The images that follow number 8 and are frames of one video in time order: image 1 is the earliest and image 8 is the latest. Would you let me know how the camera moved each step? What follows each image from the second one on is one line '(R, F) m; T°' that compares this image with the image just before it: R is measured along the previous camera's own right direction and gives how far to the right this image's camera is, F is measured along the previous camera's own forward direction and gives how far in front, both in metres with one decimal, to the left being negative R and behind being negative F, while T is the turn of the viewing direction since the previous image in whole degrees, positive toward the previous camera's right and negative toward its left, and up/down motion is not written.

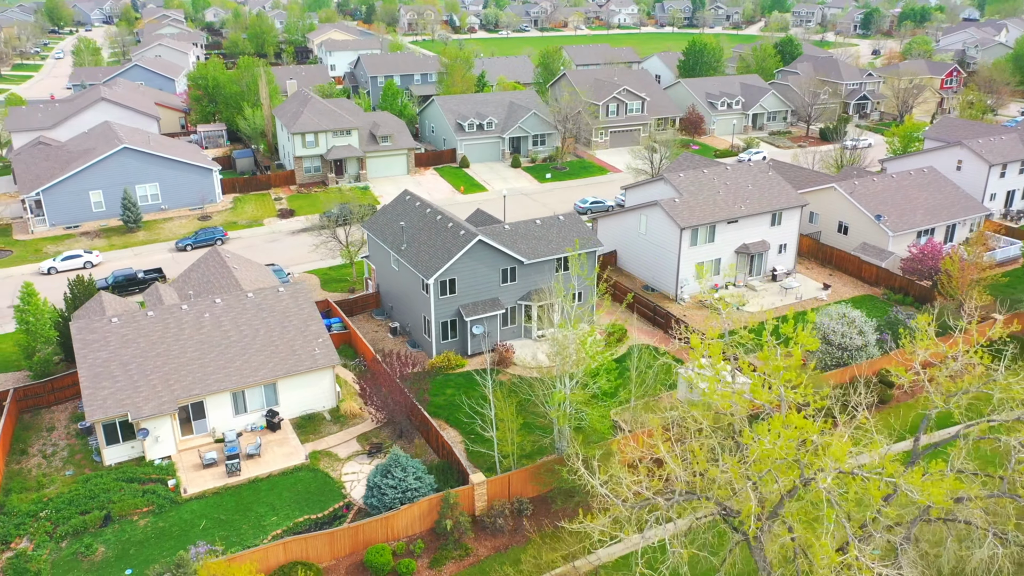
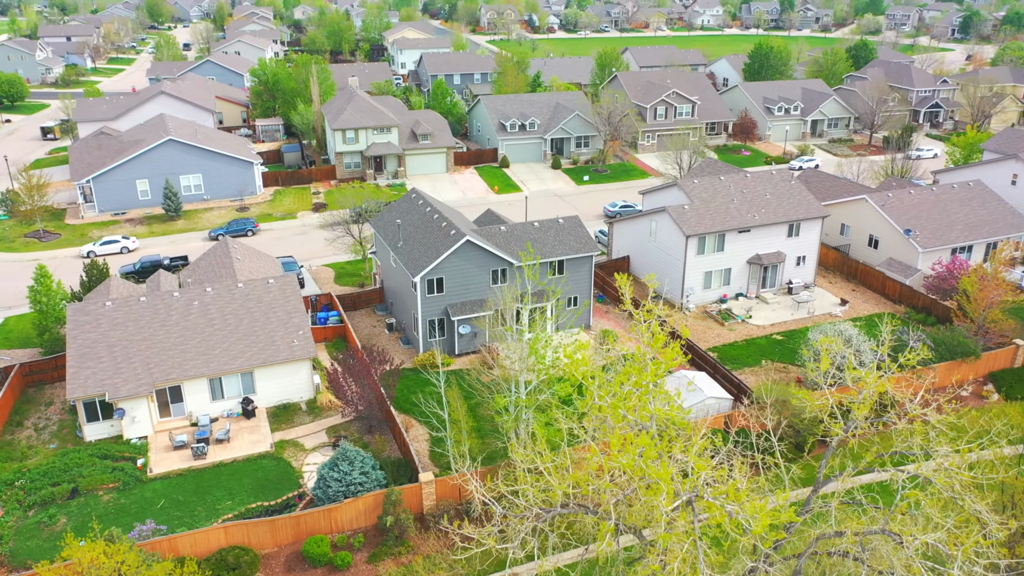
(+4.1, +0.3) m; -6°
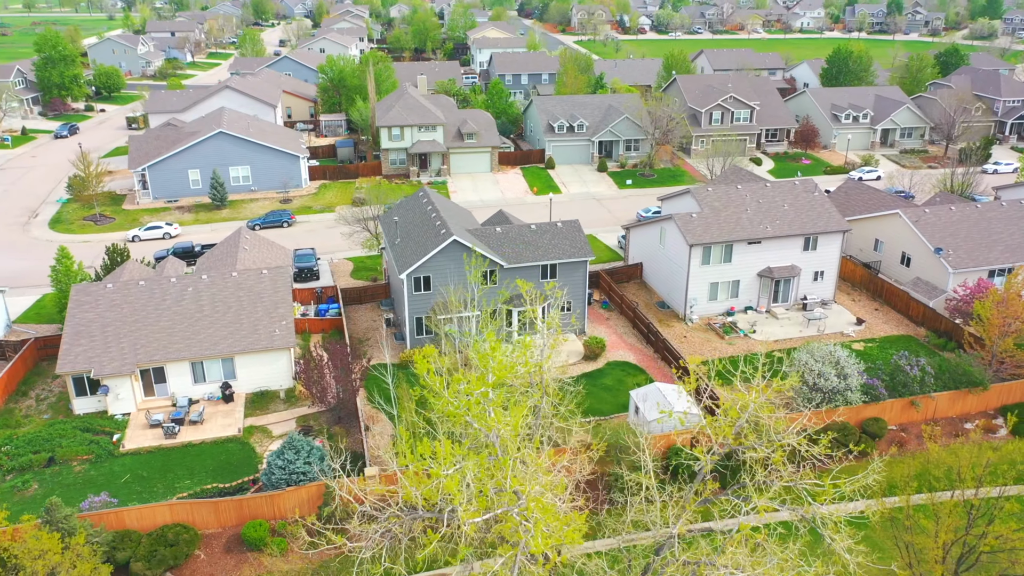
(+4.6, +0.3) m; -7°
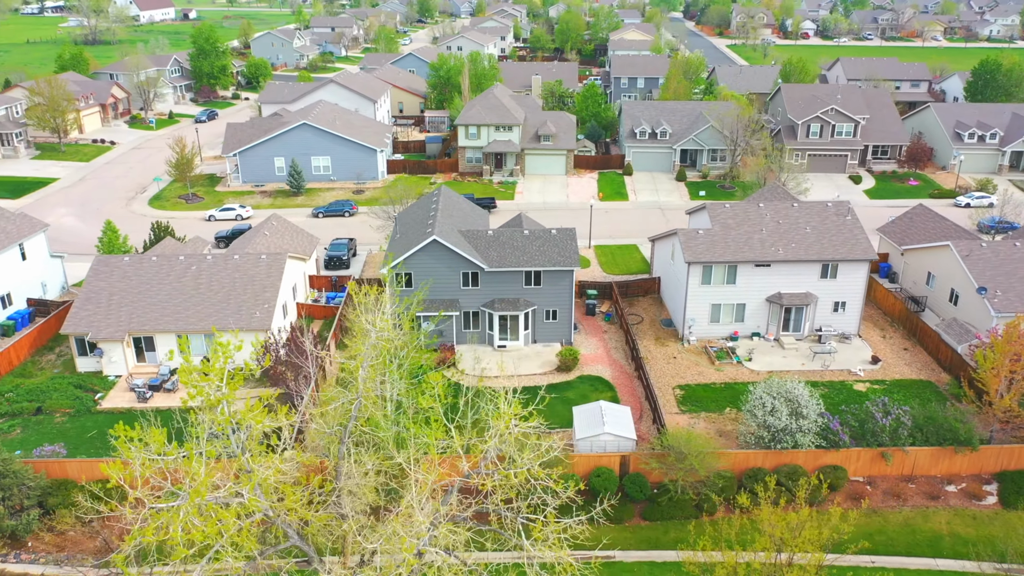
(+7.9, +0.9) m; -12°
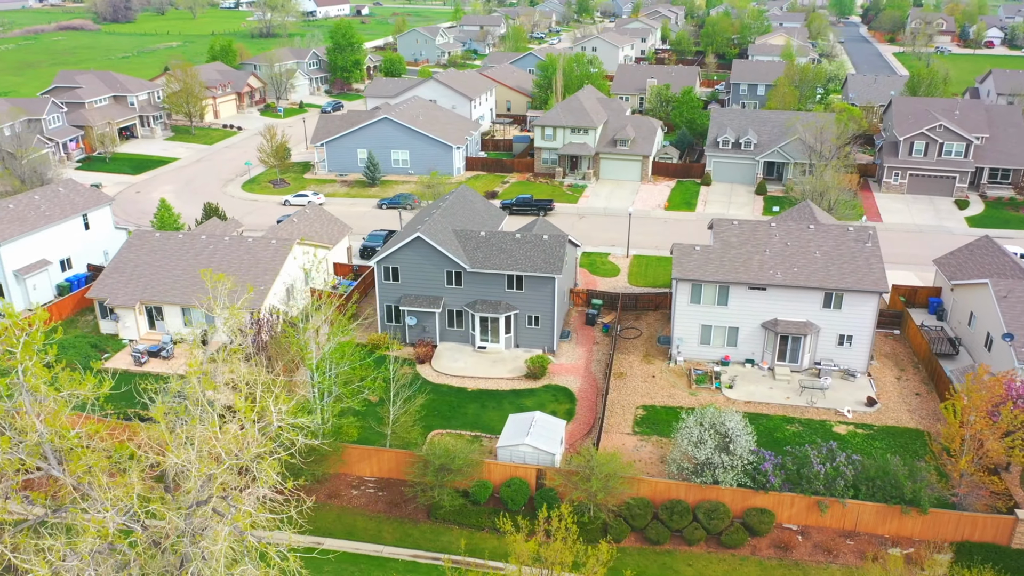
(+7.9, +0.9) m; -12°
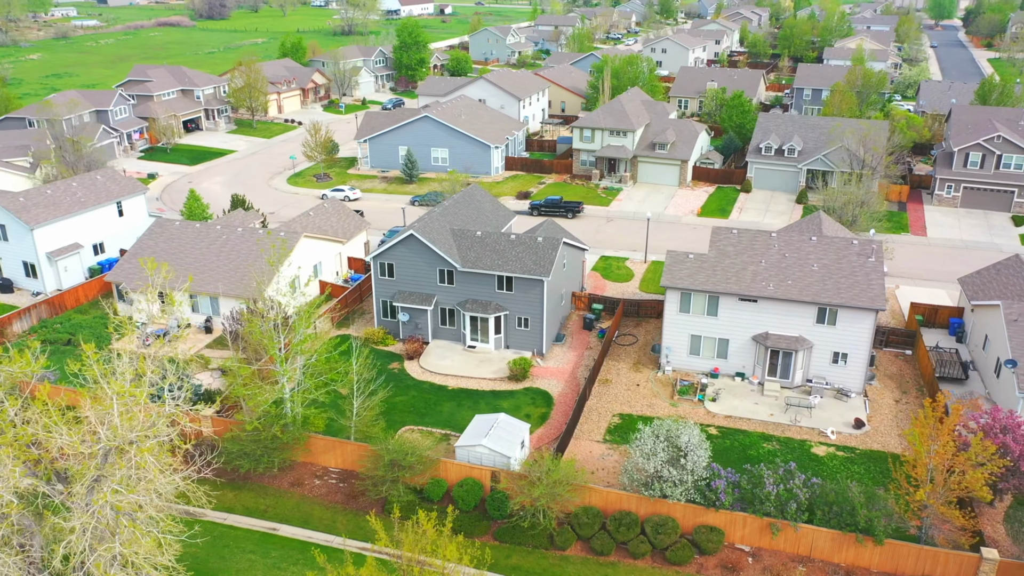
(+4.1, +0.2) m; -6°
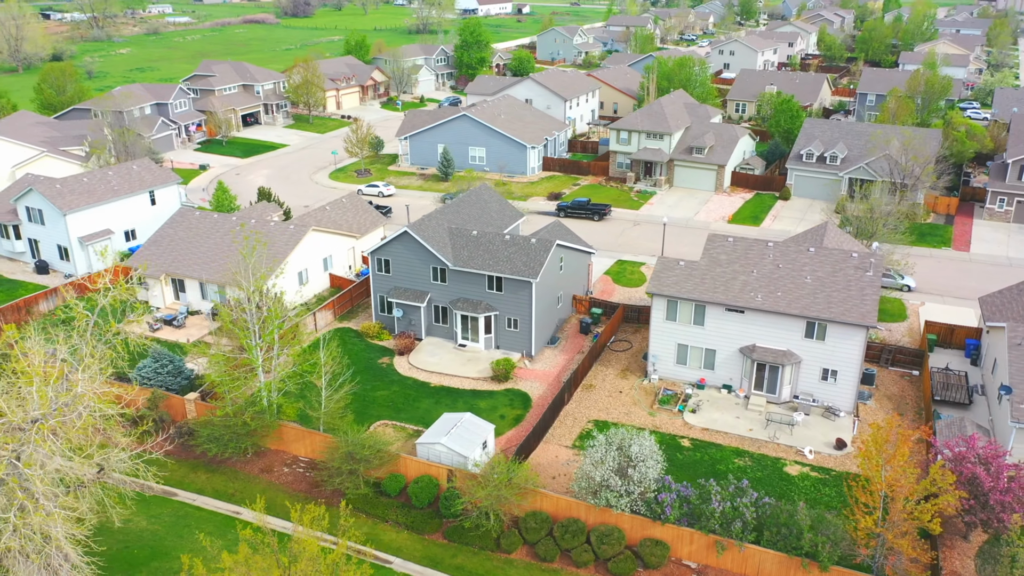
(+3.9, +0.2) m; -6°
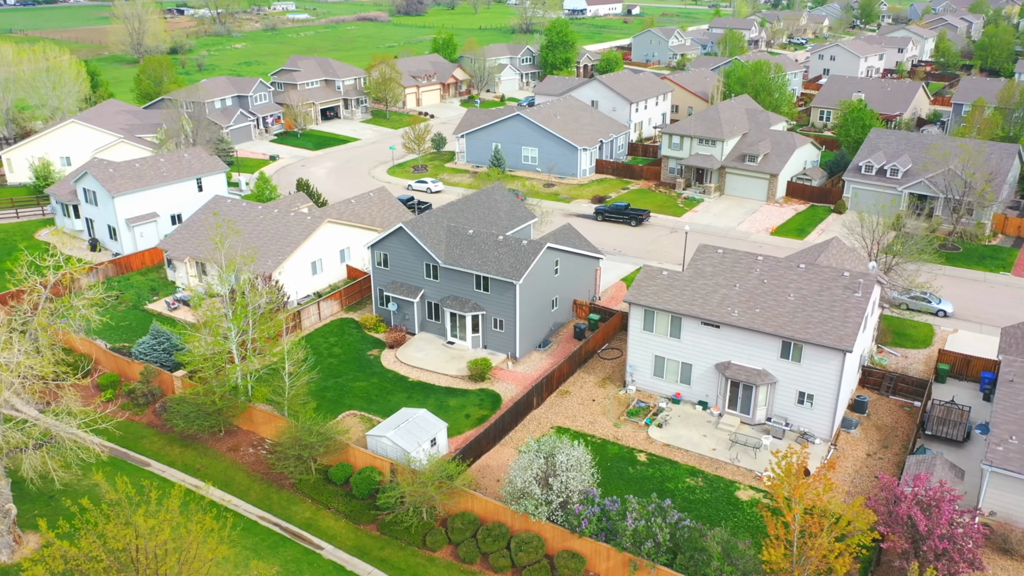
(+5.4, +0.4) m; -8°
